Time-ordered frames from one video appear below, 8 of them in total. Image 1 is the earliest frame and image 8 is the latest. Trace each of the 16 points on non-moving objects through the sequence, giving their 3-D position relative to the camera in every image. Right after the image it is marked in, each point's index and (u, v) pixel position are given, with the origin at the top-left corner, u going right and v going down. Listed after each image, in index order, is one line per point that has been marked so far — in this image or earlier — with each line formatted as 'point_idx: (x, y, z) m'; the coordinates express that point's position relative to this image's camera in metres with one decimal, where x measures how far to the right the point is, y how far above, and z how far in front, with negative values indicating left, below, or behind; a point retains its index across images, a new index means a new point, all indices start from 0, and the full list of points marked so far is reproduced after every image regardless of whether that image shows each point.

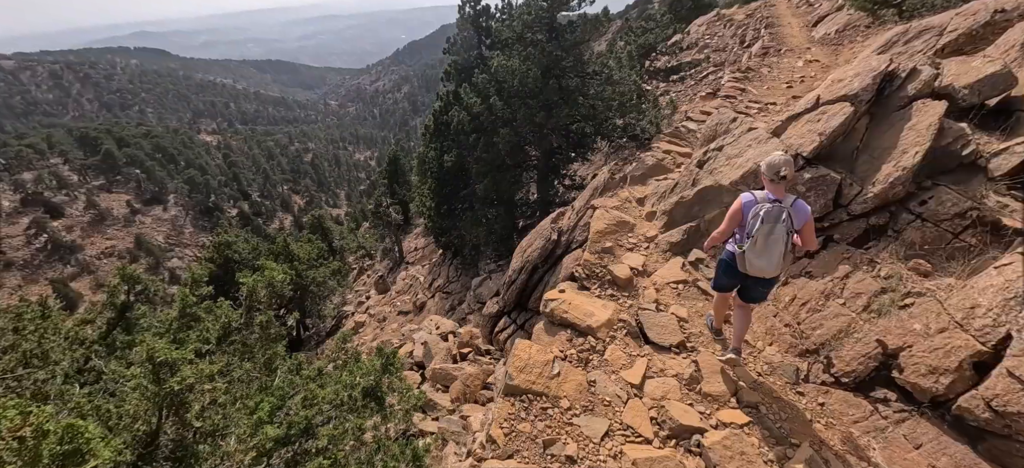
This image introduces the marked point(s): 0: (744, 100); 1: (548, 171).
0: (+6.7, +3.9, +11.8) m
1: (+1.0, +1.9, +11.9) m
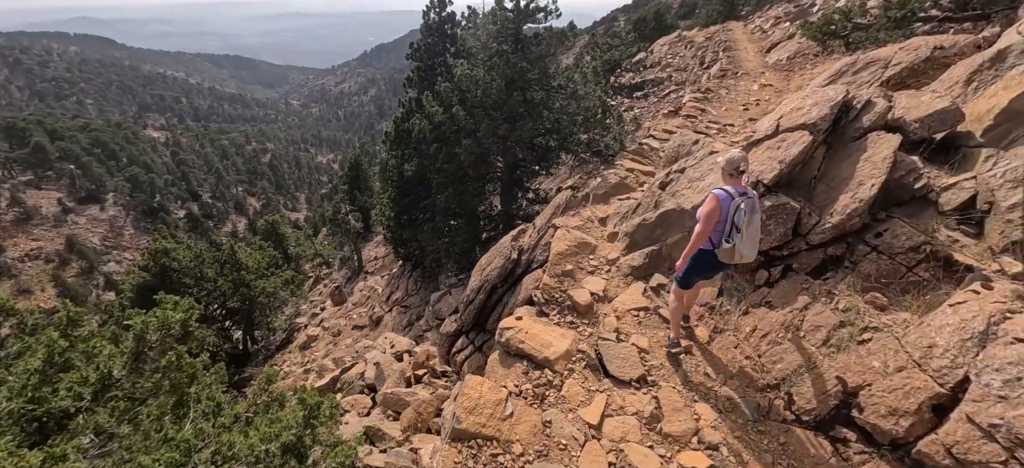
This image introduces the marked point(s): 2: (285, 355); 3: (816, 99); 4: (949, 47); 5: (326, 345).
0: (+5.7, +3.4, +12.0) m
1: (0.0, +1.5, +11.6) m
2: (-10.9, -5.8, +19.6) m
3: (+3.8, +1.7, +5.0) m
4: (+7.7, +3.3, +7.1) m
5: (-7.7, -4.6, +16.8) m
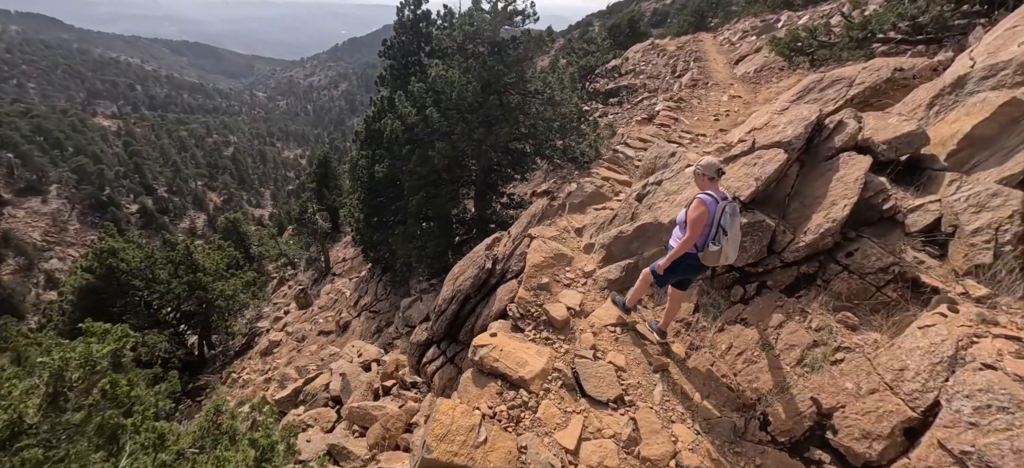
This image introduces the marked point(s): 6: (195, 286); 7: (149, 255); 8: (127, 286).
0: (+5.0, +3.1, +12.2) m
1: (-0.8, +1.3, +11.4) m
2: (-12.2, -5.8, +18.6) m
3: (+3.5, +1.5, +5.1) m
4: (+7.2, +3.0, +7.4) m
5: (-8.8, -4.6, +16.0) m
6: (-15.3, -2.5, +19.6) m
7: (-17.8, -1.0, +19.9) m
8: (-18.0, -2.5, +19.0) m
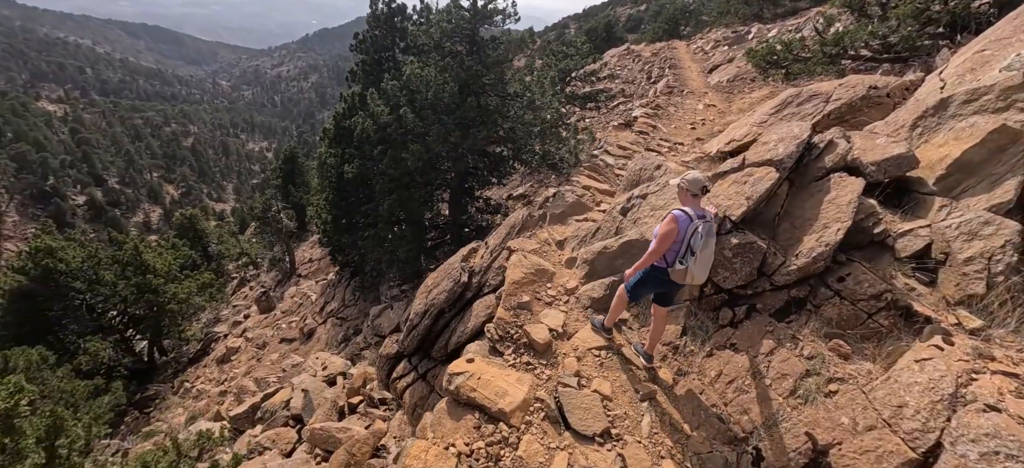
0: (+4.3, +2.9, +12.1) m
1: (-1.4, +1.2, +11.0) m
2: (-13.4, -5.8, +17.4) m
3: (+3.3, +1.2, +5.0) m
4: (+6.9, +2.7, +7.5) m
5: (-9.8, -4.7, +15.1) m
6: (-16.5, -2.4, +18.2) m
7: (-19.0, -0.9, +18.3) m
8: (-19.2, -2.4, +17.4) m
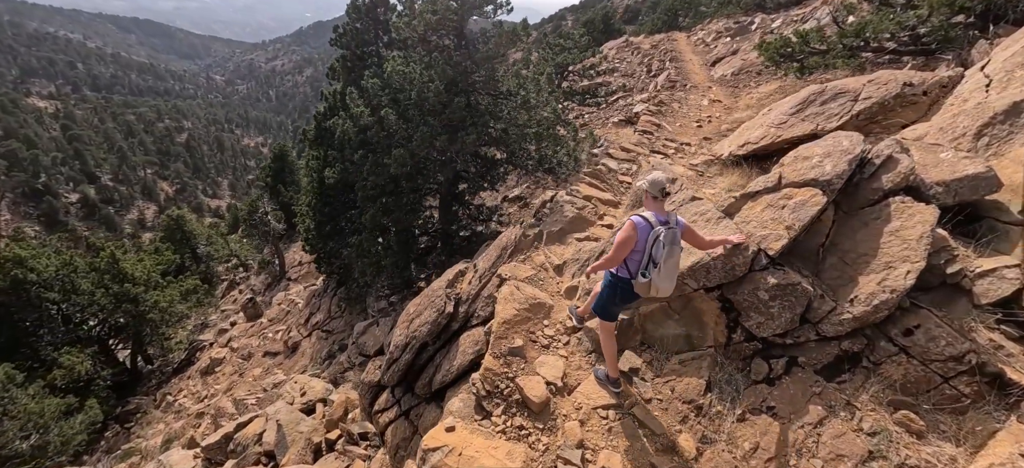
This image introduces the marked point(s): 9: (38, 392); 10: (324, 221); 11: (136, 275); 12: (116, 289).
0: (+4.1, +2.7, +11.3) m
1: (-1.5, +0.9, +10.2) m
2: (-13.6, -6.0, +16.7) m
3: (+3.2, +0.9, +4.2) m
4: (+6.7, +2.5, +6.7) m
5: (-9.9, -4.9, +14.3) m
6: (-16.7, -2.7, +17.4) m
7: (-19.2, -1.2, +17.5) m
8: (-19.3, -2.7, +16.6) m
9: (-16.1, -5.4, +13.8) m
10: (-6.0, +0.4, +12.9) m
11: (-16.7, -1.8, +17.9) m
12: (-16.9, -2.3, +17.3) m
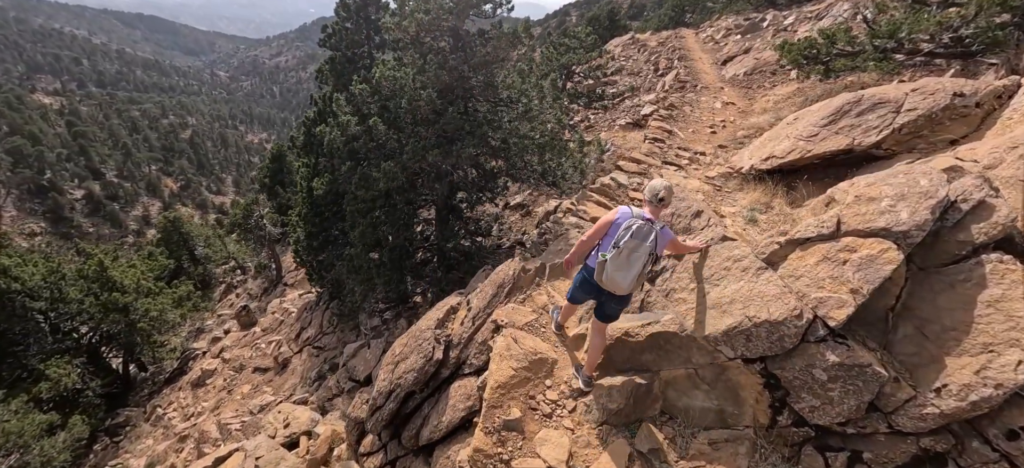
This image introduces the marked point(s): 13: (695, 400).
0: (+4.1, +2.3, +10.6) m
1: (-1.5, +0.6, +9.5) m
2: (-13.5, -6.3, +16.1) m
3: (+3.1, +0.5, +3.4) m
4: (+6.7, +2.1, +6.0) m
5: (-9.9, -5.2, +13.8) m
6: (-16.6, -3.0, +16.8) m
7: (-19.1, -1.5, +16.9) m
8: (-19.3, -2.9, +16.0) m
9: (-16.1, -5.7, +13.2) m
10: (-5.9, +0.1, +12.3) m
11: (-16.6, -2.1, +17.4) m
12: (-16.9, -2.6, +16.8) m
13: (+1.5, -1.4, +3.4) m
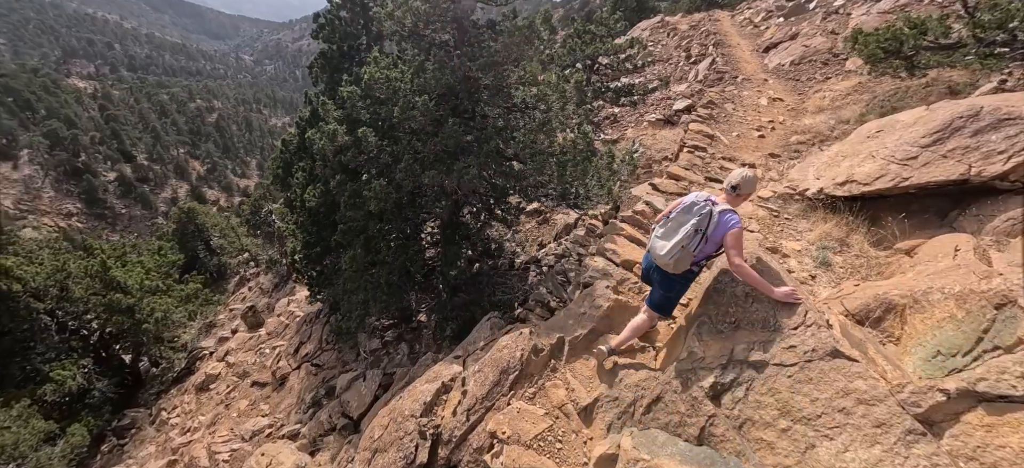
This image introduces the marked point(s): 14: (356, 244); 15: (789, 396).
0: (+4.5, +1.8, +9.1) m
1: (-1.2, +0.1, +8.3) m
2: (-13.0, -6.3, +15.7) m
3: (+3.1, -0.3, +2.1) m
4: (+6.9, +1.3, +4.4) m
5: (-9.5, -5.4, +13.2) m
6: (-16.0, -2.9, +16.5) m
7: (-18.5, -1.3, +16.6) m
8: (-18.7, -2.8, +15.8) m
9: (-15.7, -5.8, +13.0) m
10: (-5.5, -0.2, +11.3) m
11: (-16.0, -2.0, +17.0) m
12: (-16.3, -2.5, +16.4) m
13: (+1.5, -2.1, +2.2) m
14: (-3.2, -0.2, +8.5) m
15: (+1.9, -1.0, +2.9) m
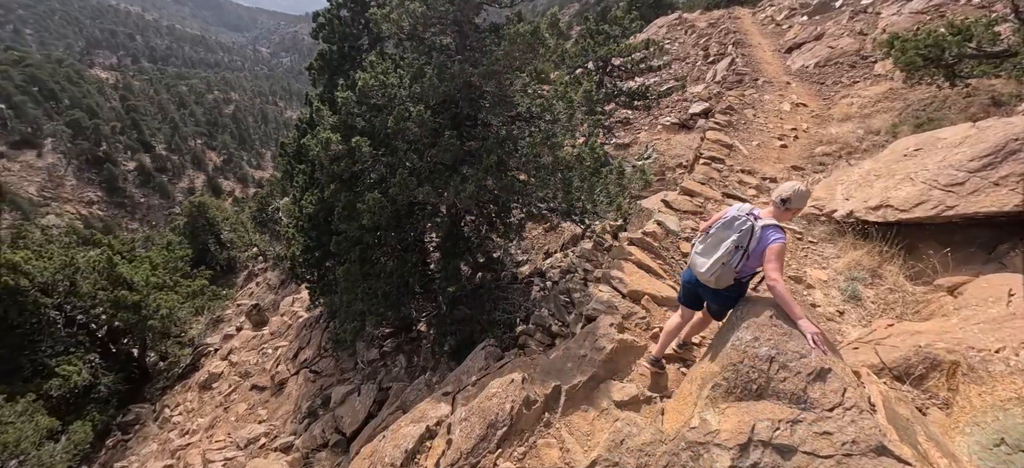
0: (+4.6, +1.5, +8.5) m
1: (-1.2, -0.1, +7.9) m
2: (-12.9, -6.2, +15.7) m
3: (+3.0, -0.7, +1.6) m
4: (+6.8, +0.9, +3.8) m
5: (-9.4, -5.4, +13.1) m
6: (-15.8, -2.7, +16.5) m
7: (-18.2, -1.1, +16.7) m
8: (-18.5, -2.6, +15.9) m
9: (-15.6, -5.6, +13.0) m
10: (-5.4, -0.3, +11.1) m
11: (-15.7, -1.8, +17.0) m
12: (-16.1, -2.4, +16.5) m
13: (+1.4, -2.5, +1.8) m
14: (-3.2, -0.4, +8.2) m
15: (+1.7, -1.4, +2.5) m
